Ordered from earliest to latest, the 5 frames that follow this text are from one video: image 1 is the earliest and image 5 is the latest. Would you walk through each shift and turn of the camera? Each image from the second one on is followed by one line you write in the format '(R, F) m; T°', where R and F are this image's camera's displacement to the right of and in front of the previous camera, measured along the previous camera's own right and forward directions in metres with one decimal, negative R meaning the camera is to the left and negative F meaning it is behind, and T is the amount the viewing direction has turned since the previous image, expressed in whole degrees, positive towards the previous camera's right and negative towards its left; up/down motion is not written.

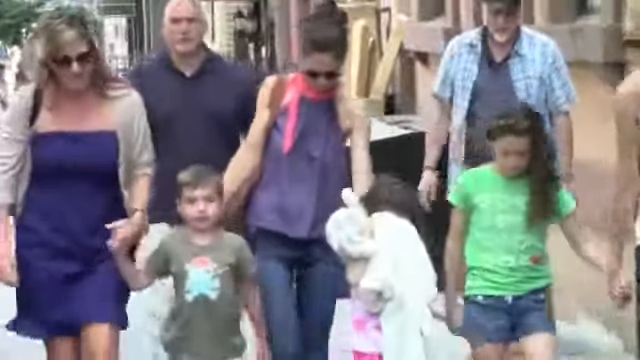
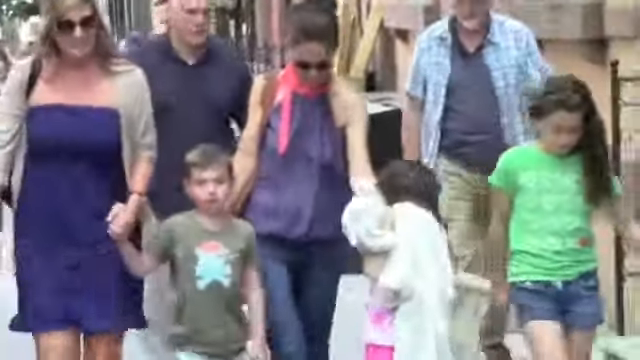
(-0.4, +0.3) m; +3°
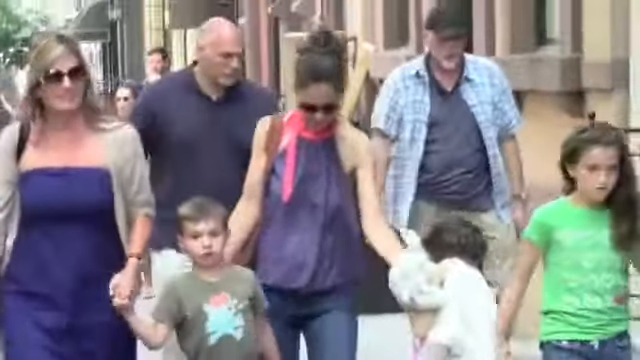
(-0.3, +0.2) m; +3°
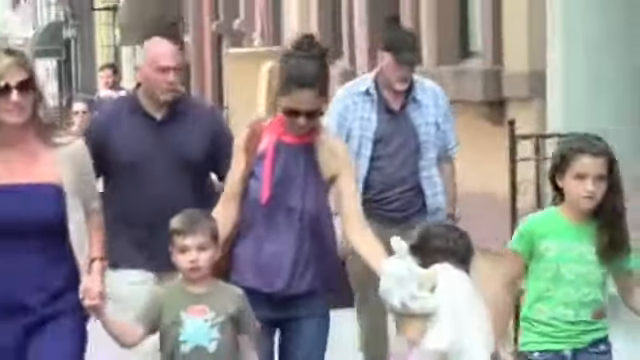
(-0.5, -0.3) m; +8°
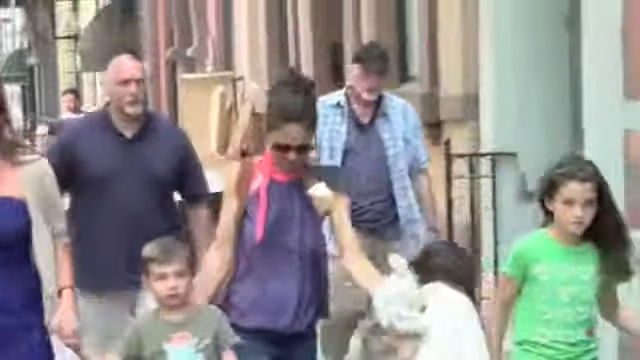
(-0.5, -0.2) m; +7°
